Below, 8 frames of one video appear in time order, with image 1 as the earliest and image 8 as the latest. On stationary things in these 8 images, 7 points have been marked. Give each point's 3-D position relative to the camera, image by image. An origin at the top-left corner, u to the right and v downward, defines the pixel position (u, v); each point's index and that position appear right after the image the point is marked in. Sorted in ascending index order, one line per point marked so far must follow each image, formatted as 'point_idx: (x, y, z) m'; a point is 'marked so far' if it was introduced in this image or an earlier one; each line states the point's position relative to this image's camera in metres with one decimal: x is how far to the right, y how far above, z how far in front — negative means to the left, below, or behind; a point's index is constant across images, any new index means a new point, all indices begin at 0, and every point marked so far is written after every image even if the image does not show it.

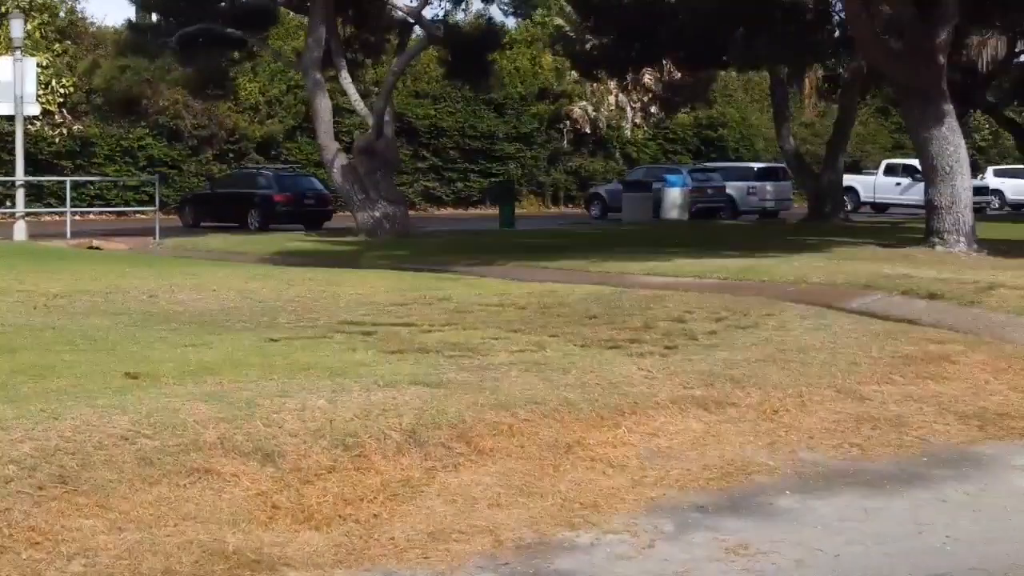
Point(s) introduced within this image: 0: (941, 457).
0: (+2.4, -1.0, +6.7) m
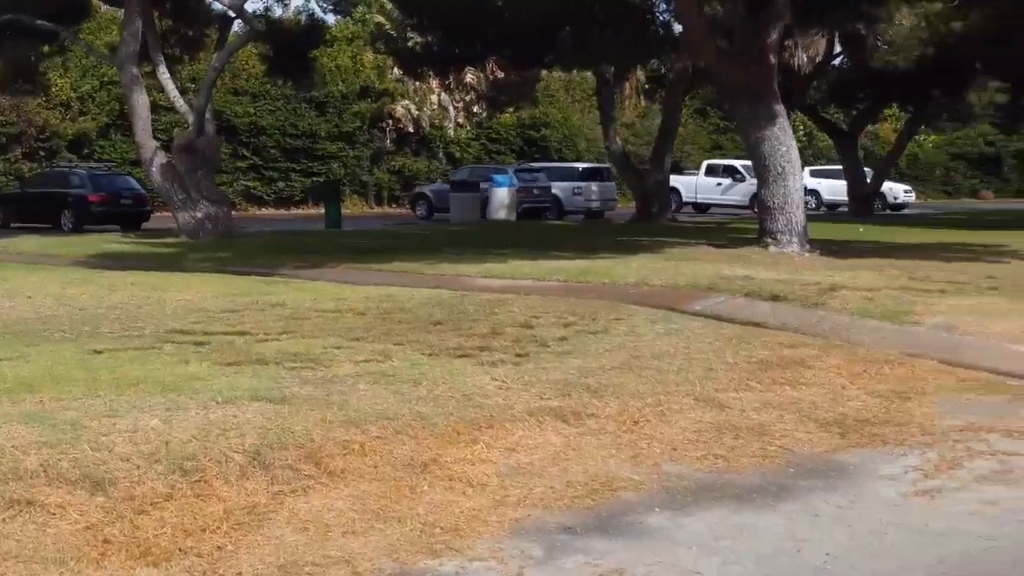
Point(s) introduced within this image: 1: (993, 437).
0: (+1.6, -1.0, +6.6) m
1: (+2.8, -0.9, +6.7) m
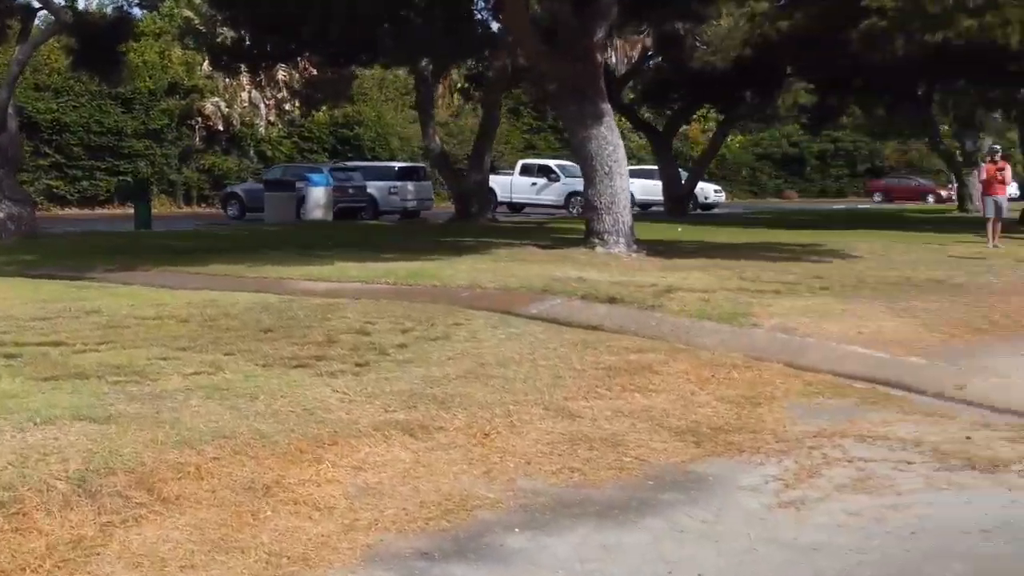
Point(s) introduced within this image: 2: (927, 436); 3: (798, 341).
0: (+0.8, -1.1, +6.4) m
1: (+1.9, -0.9, +6.8) m
2: (+2.4, -0.9, +6.8) m
3: (+2.3, -0.4, +9.6) m
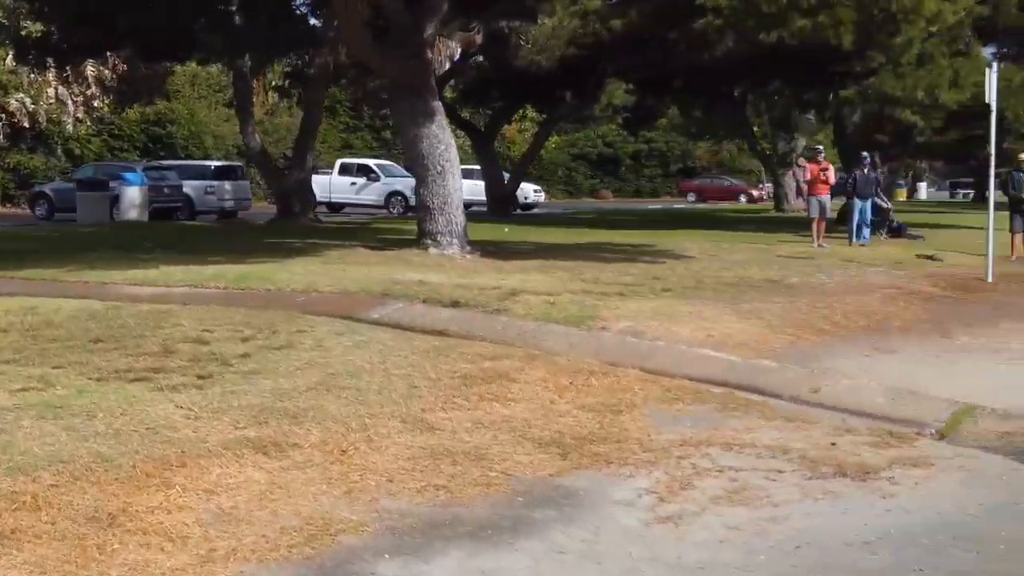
0: (+0.1, -1.1, +6.3) m
1: (+1.2, -0.9, +6.8) m
2: (+1.7, -0.9, +6.9) m
3: (+1.1, -0.4, +9.6) m
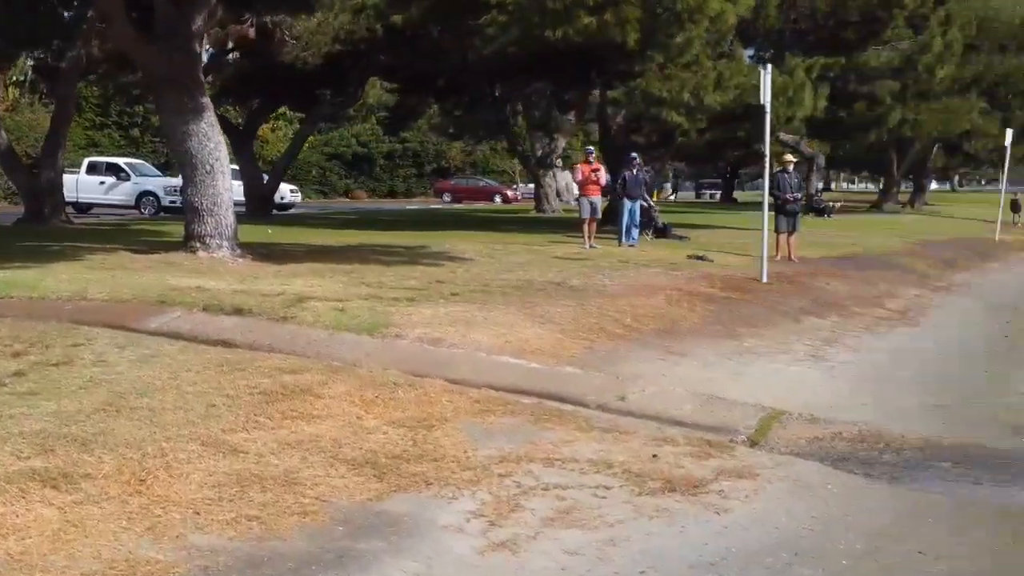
0: (-0.8, -1.2, +5.9) m
1: (+0.1, -1.0, +6.6) m
2: (+0.6, -1.0, +6.8) m
3: (-0.5, -0.5, +9.3) m
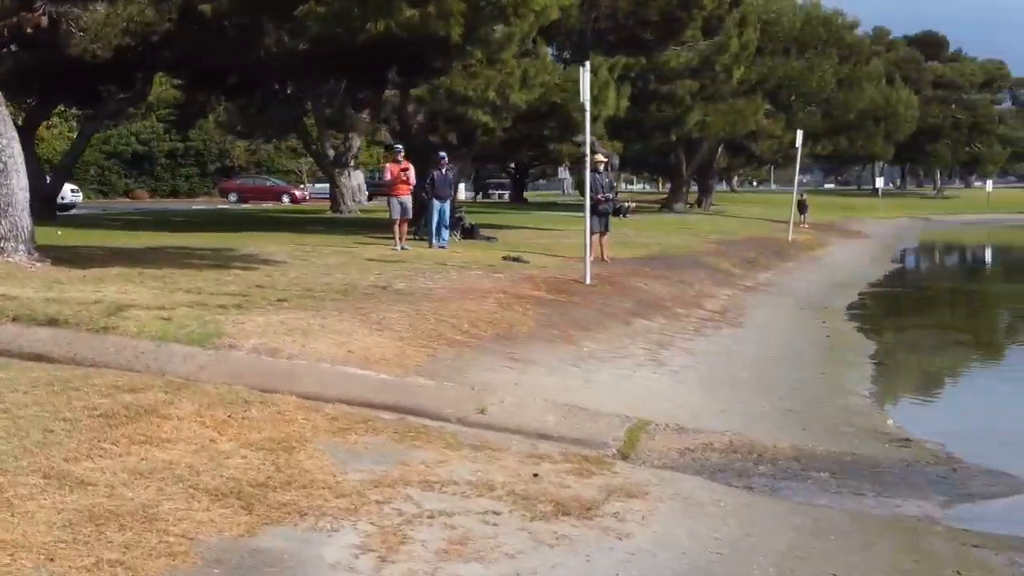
0: (-1.3, -1.3, +5.3) m
1: (-0.5, -1.1, +6.1) m
2: (-0.1, -1.0, +6.4) m
3: (-1.7, -0.6, +8.7) m
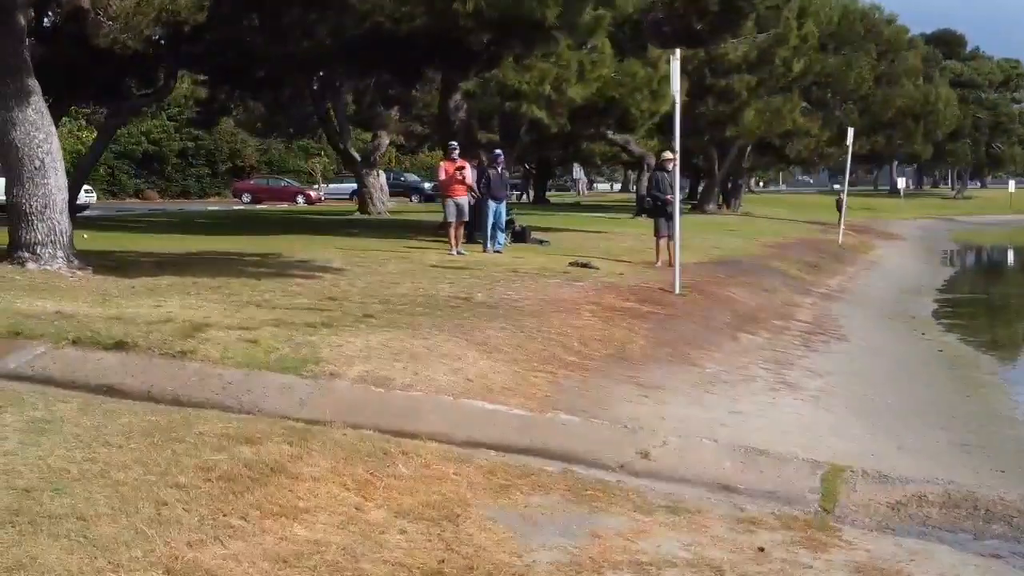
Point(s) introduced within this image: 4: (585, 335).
0: (-0.3, -1.4, +3.9) m
1: (+0.5, -1.2, +4.8) m
2: (+0.9, -1.1, +5.1) m
3: (-0.7, -0.7, +7.4) m
4: (+0.6, -0.4, +10.4) m
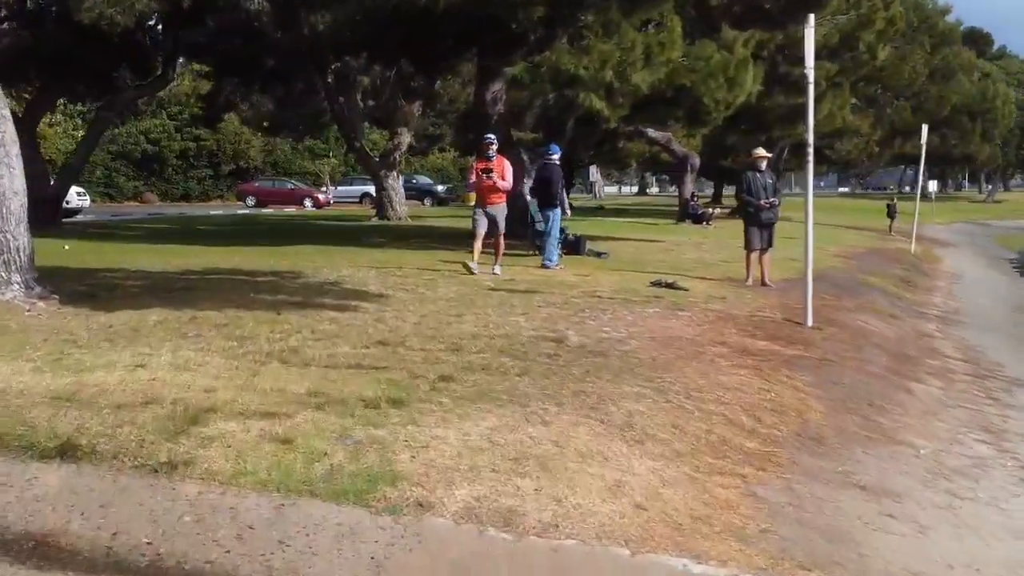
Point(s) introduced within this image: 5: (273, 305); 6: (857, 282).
0: (+0.5, -1.6, +0.9) m
1: (+1.3, -1.4, +1.7) m
2: (+1.7, -1.4, +2.0) m
3: (+0.1, -1.0, +4.3) m
4: (+1.4, -0.7, +7.3) m
5: (-2.0, -0.1, +10.0) m
6: (+5.4, +0.1, +18.4) m
